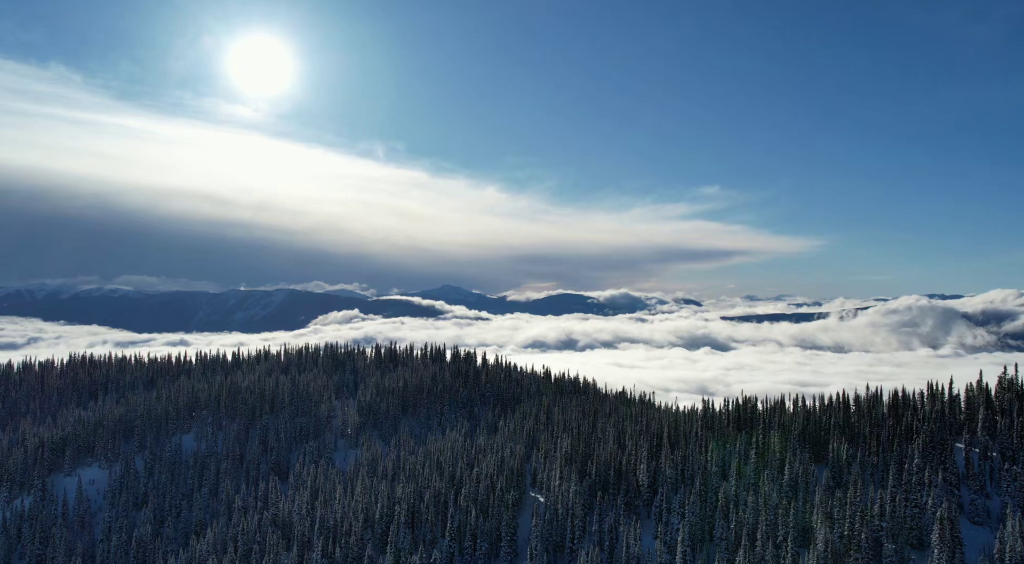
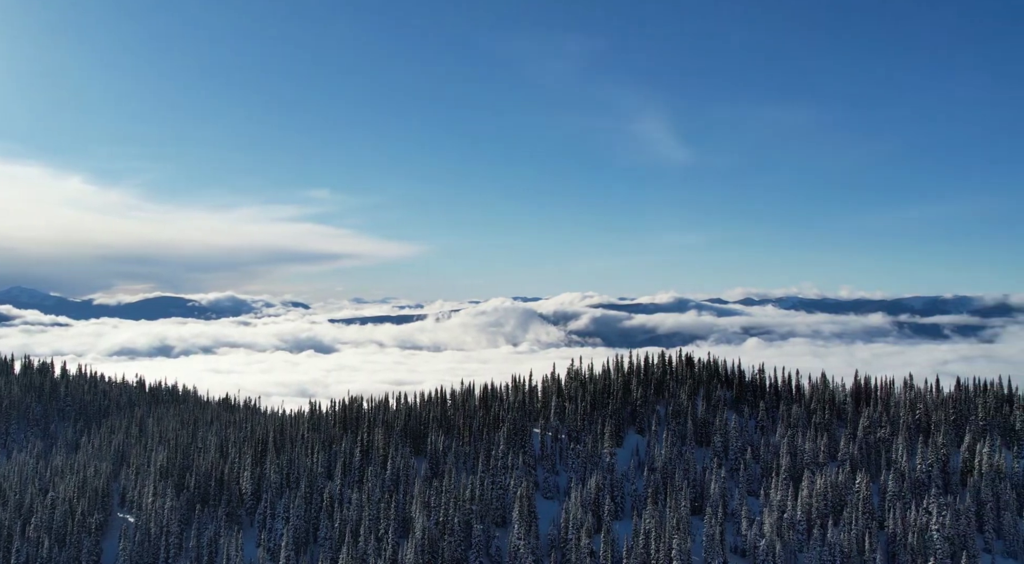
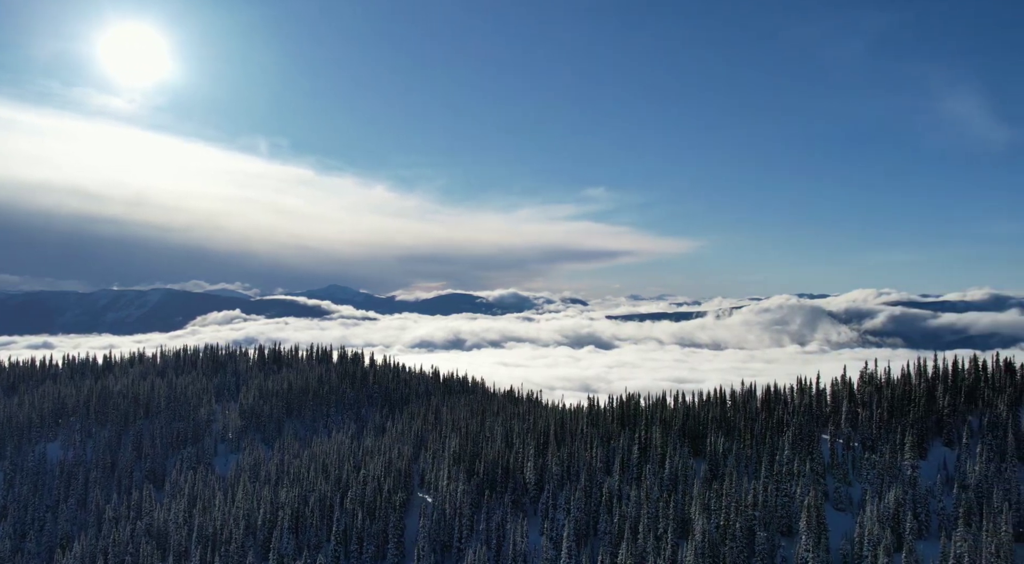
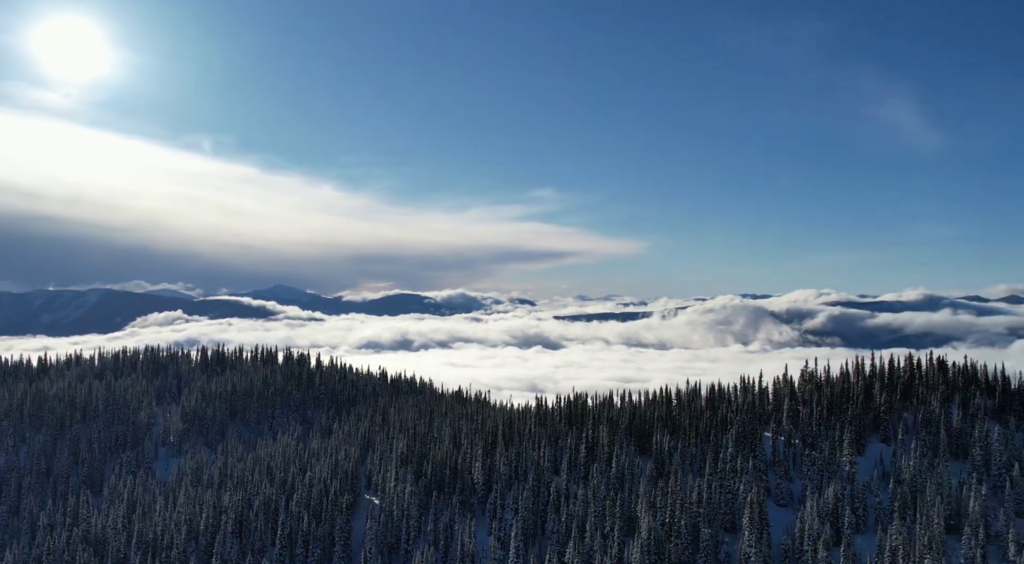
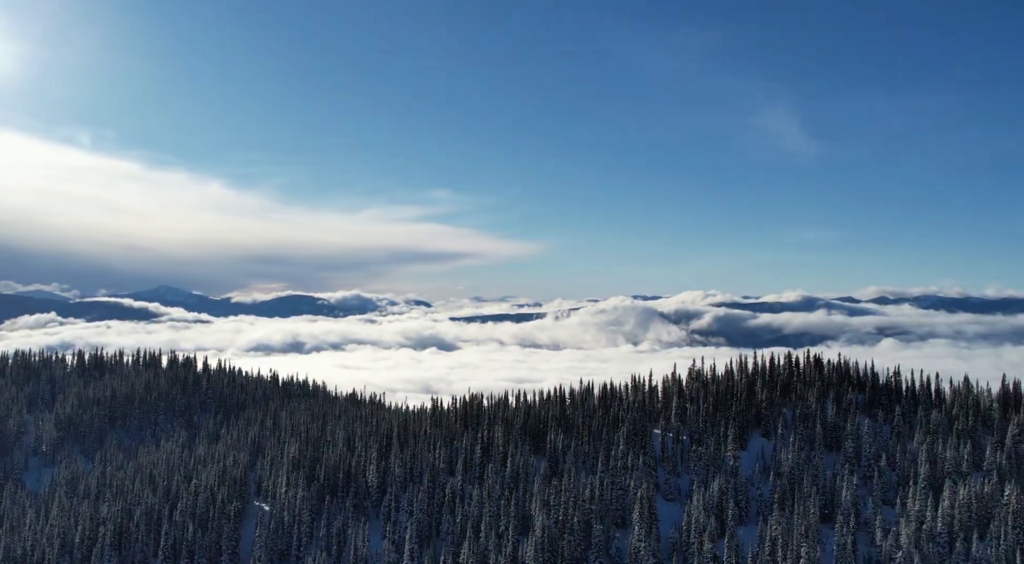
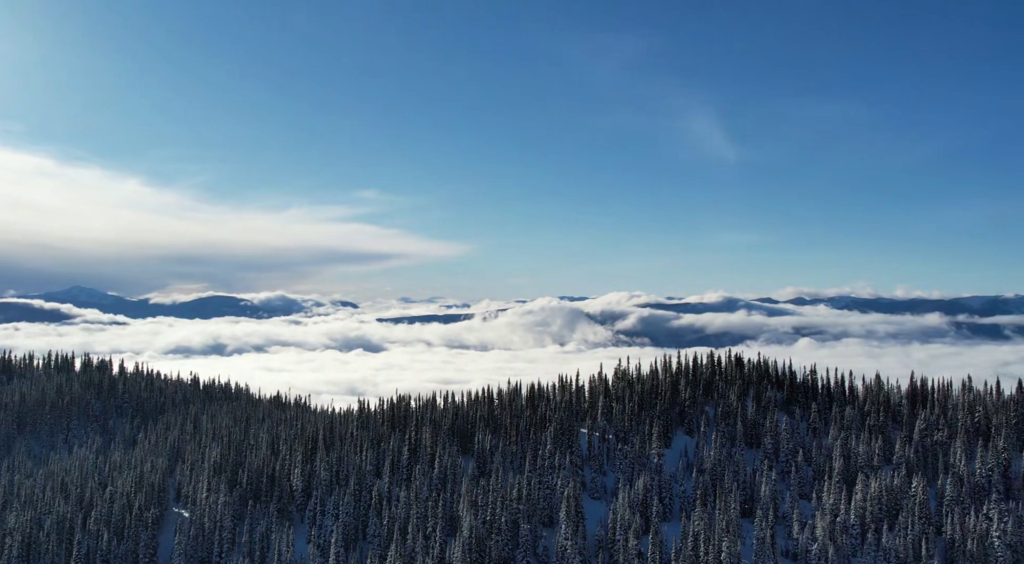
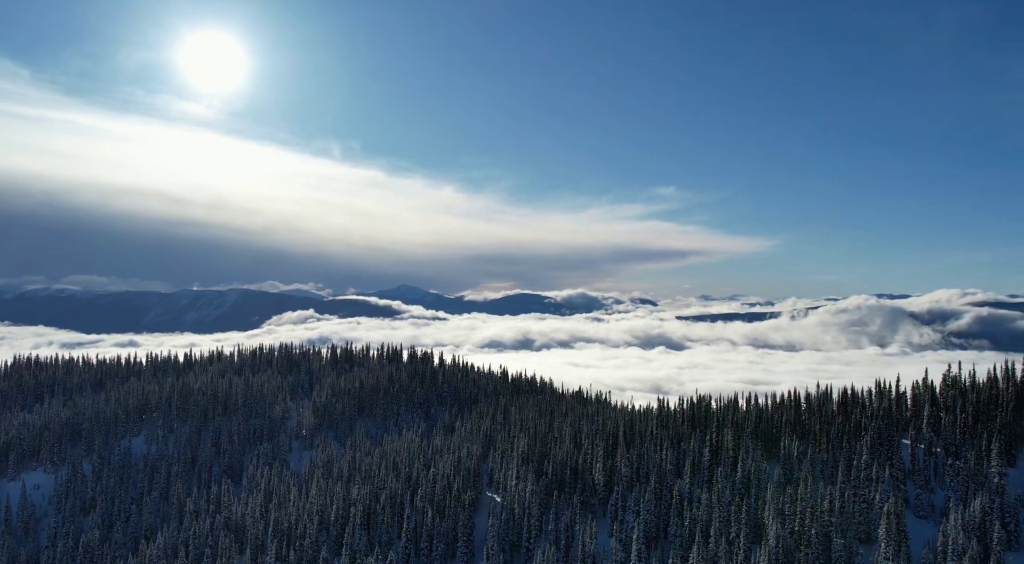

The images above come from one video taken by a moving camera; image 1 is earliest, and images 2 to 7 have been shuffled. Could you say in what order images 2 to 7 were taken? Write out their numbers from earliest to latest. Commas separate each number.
7, 3, 4, 5, 6, 2
